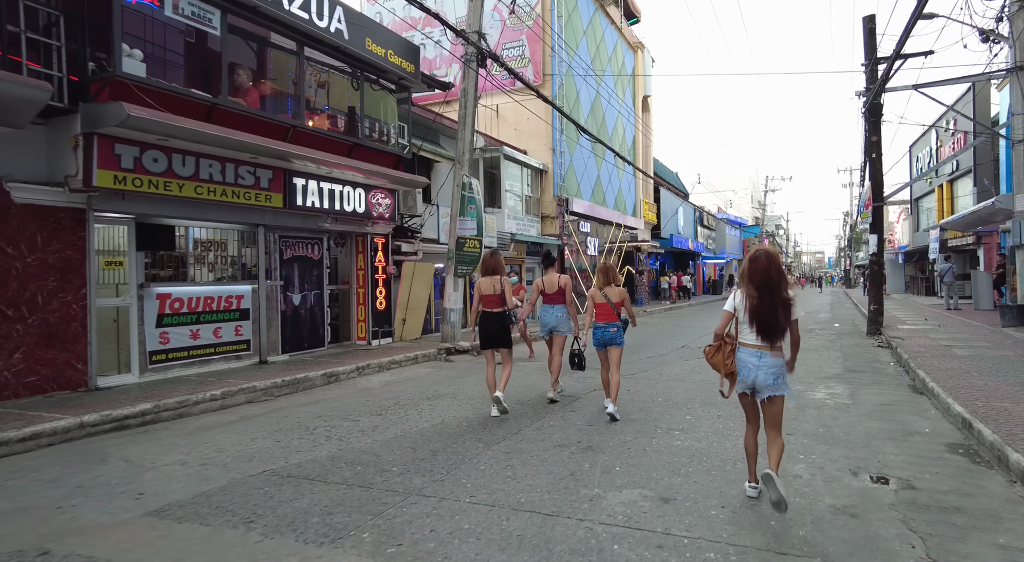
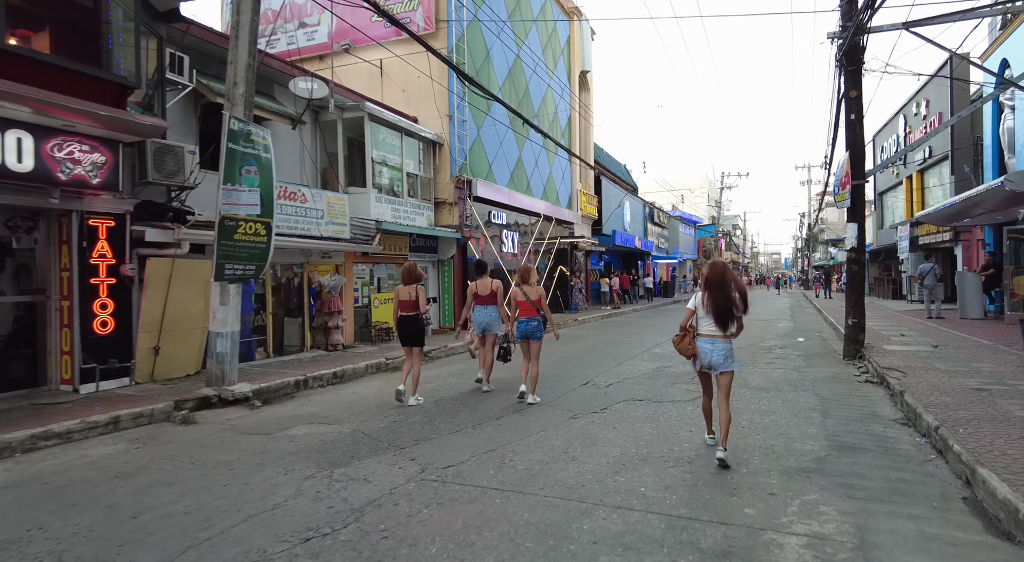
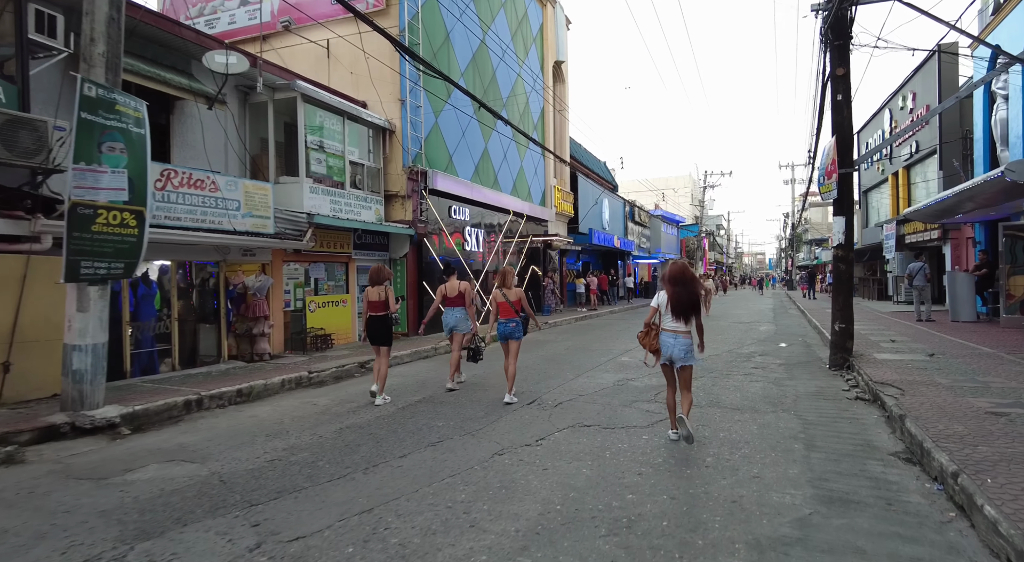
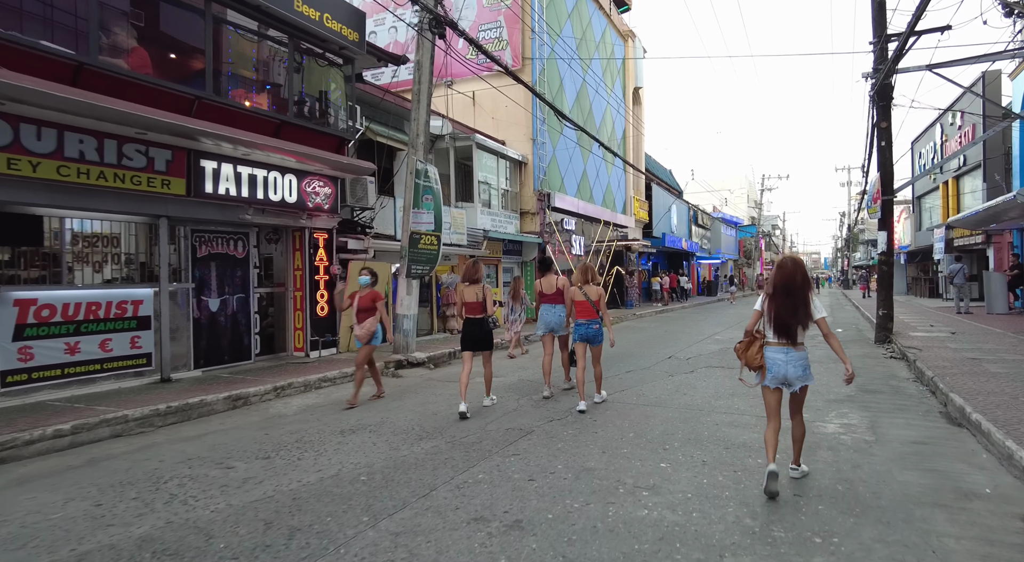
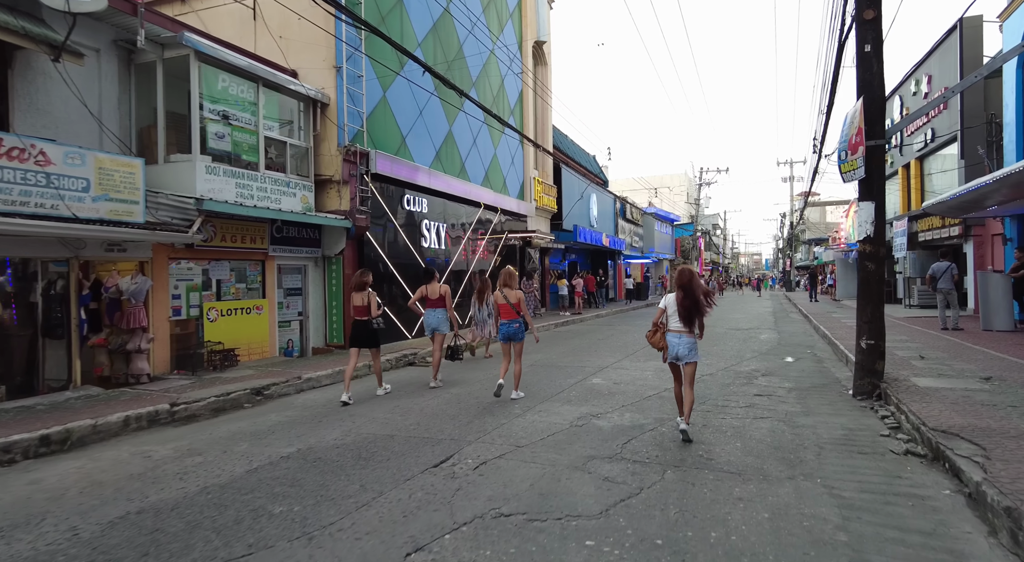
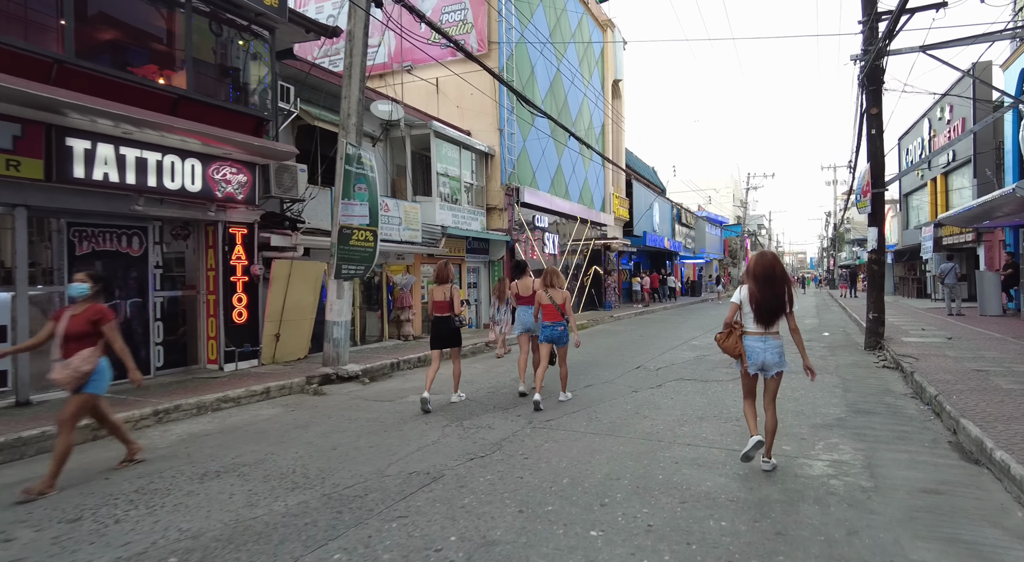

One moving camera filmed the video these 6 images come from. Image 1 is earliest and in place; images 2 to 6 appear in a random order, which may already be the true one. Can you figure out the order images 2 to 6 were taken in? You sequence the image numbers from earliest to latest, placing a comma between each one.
4, 6, 2, 3, 5
